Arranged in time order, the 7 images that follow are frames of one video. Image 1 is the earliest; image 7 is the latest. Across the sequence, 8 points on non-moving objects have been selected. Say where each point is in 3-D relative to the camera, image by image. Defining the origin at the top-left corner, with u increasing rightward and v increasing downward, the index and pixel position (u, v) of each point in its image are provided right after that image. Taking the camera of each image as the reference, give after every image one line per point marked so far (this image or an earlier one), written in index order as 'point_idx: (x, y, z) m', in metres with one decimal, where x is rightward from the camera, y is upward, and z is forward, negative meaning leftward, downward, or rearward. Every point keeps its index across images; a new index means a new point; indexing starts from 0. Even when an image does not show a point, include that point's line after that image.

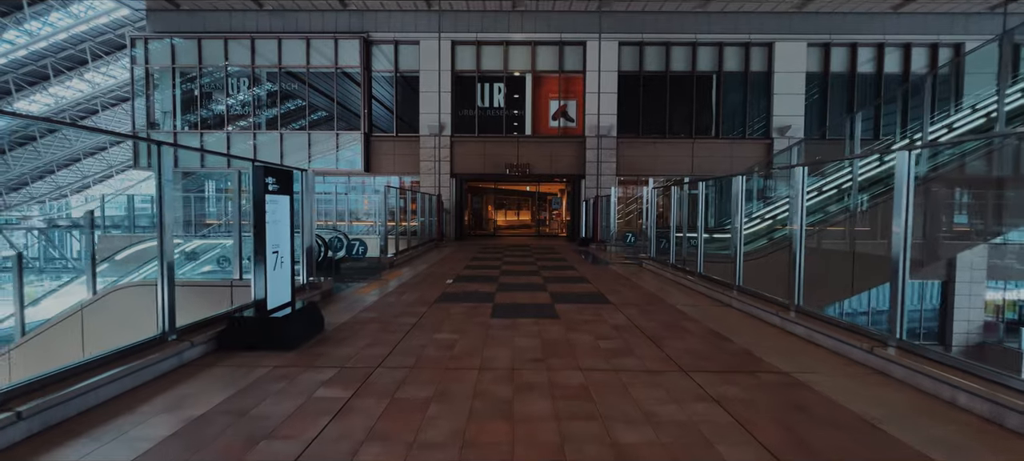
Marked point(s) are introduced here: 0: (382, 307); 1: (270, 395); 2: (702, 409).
0: (-2.0, -1.2, +6.7) m
1: (-1.9, -1.3, +3.4) m
2: (+1.4, -1.3, +3.2) m
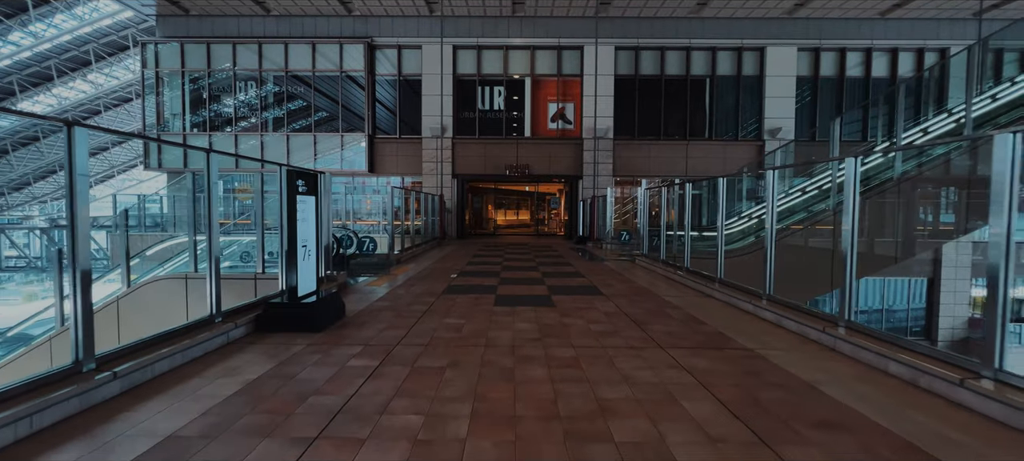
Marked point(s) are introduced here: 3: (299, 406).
0: (-2.0, -1.1, +7.3) m
1: (-1.9, -1.3, +4.1) m
2: (+1.4, -1.3, +3.8) m
3: (-1.6, -1.3, +3.2) m
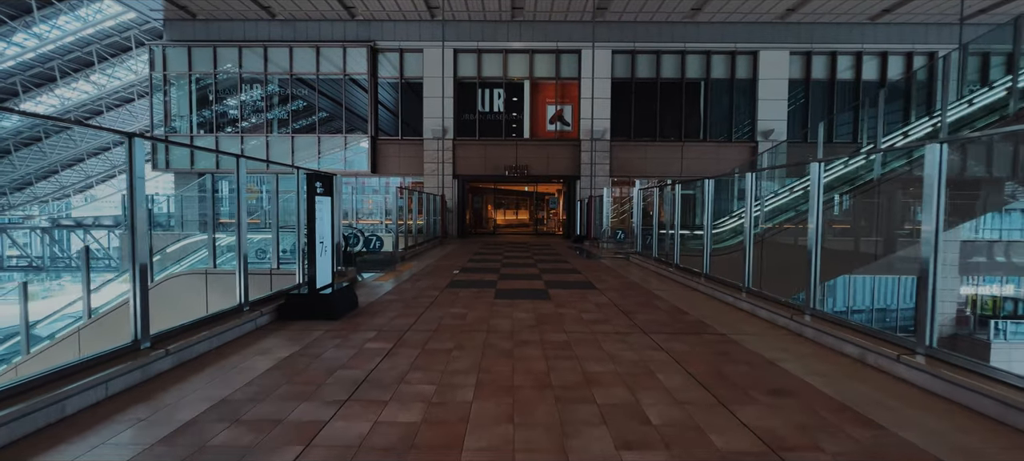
0: (-2.0, -1.1, +7.8) m
1: (-1.9, -1.2, +4.6) m
2: (+1.4, -1.2, +4.3) m
3: (-1.6, -1.3, +3.7) m
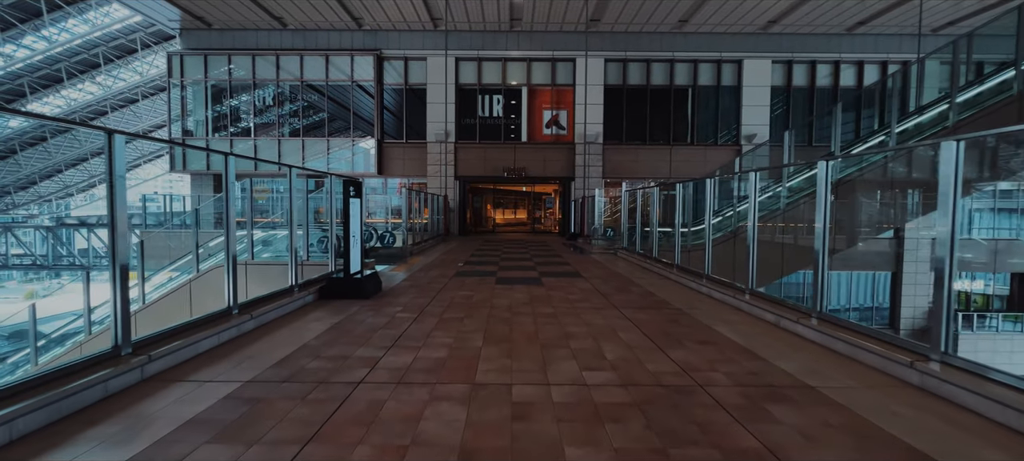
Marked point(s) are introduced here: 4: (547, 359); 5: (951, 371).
0: (-2.0, -1.0, +9.1) m
1: (-2.0, -1.2, +5.8) m
2: (+1.4, -1.2, +5.6) m
3: (-1.6, -1.2, +5.0) m
4: (+0.3, -1.2, +4.1) m
5: (+3.7, -1.2, +3.7) m
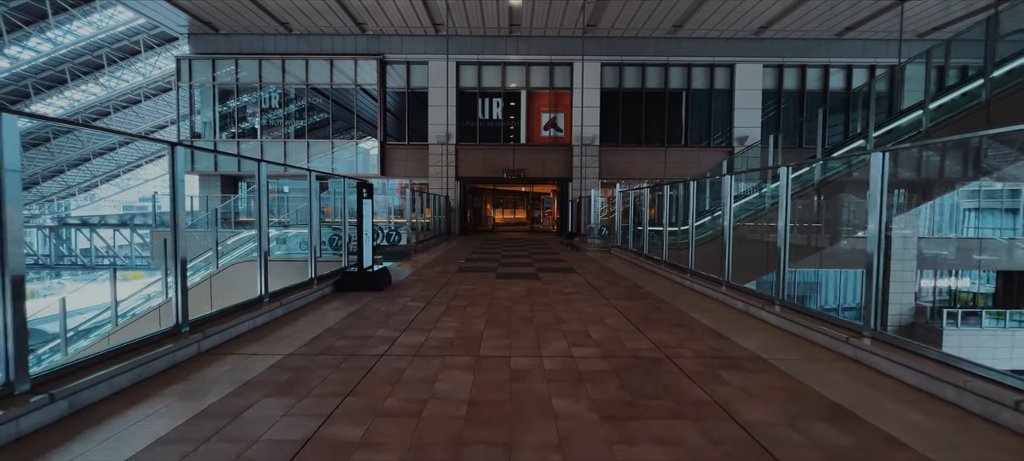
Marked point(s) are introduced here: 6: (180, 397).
0: (-2.1, -1.0, +9.7) m
1: (-2.0, -1.1, +6.5) m
2: (+1.4, -1.2, +6.3) m
3: (-1.7, -1.2, +5.6) m
4: (+0.3, -1.2, +4.8) m
5: (+3.7, -1.2, +4.3) m
6: (-2.6, -1.3, +3.4) m
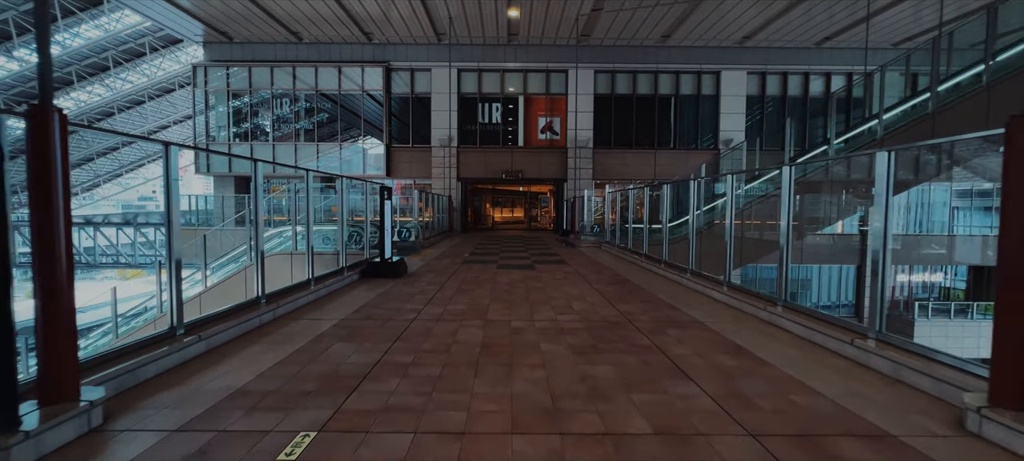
0: (-2.1, -0.9, +11.1) m
1: (-2.0, -1.1, +7.8) m
2: (+1.4, -1.1, +7.6) m
3: (-1.7, -1.1, +7.0) m
4: (+0.3, -1.1, +6.2) m
5: (+3.7, -1.1, +5.7) m
6: (-2.6, -1.2, +4.7) m
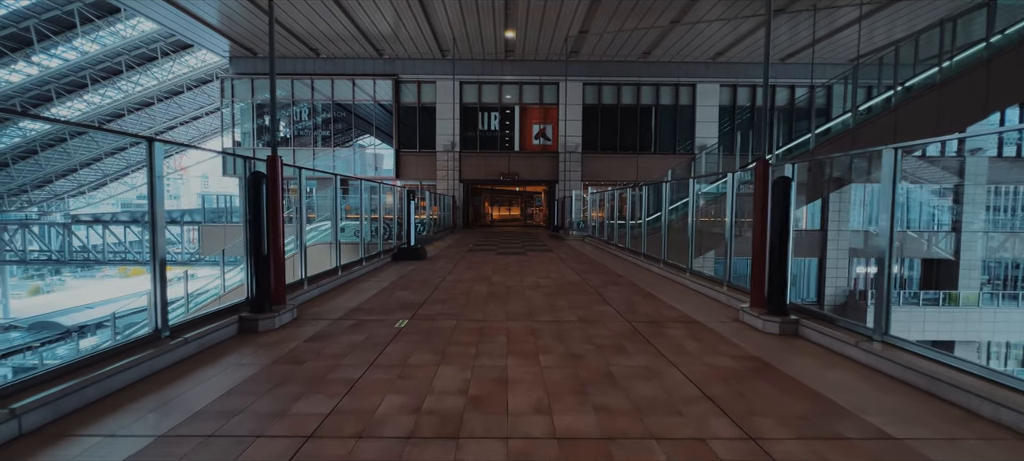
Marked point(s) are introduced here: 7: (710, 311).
0: (-2.2, -0.7, +13.8) m
1: (-2.1, -0.9, +10.5) m
2: (+1.3, -0.9, +10.3) m
3: (-1.8, -0.9, +9.7) m
4: (+0.2, -1.0, +8.9) m
5: (+3.6, -0.9, +8.5) m
6: (-2.7, -1.1, +7.4) m
7: (+2.8, -1.2, +6.0) m
